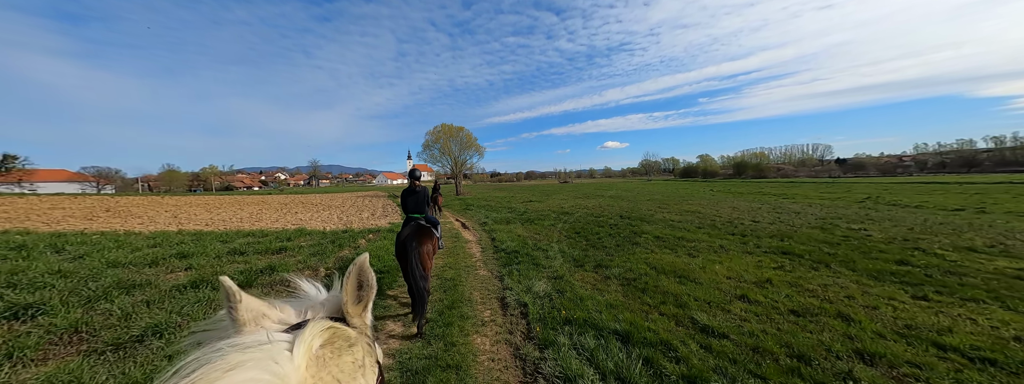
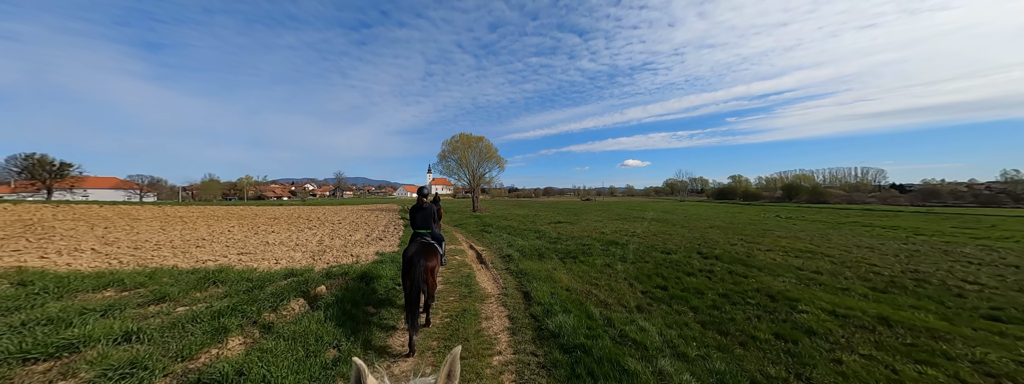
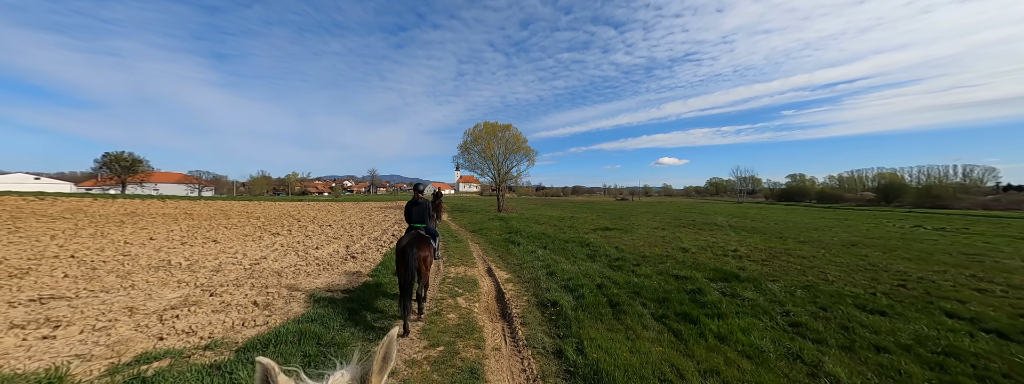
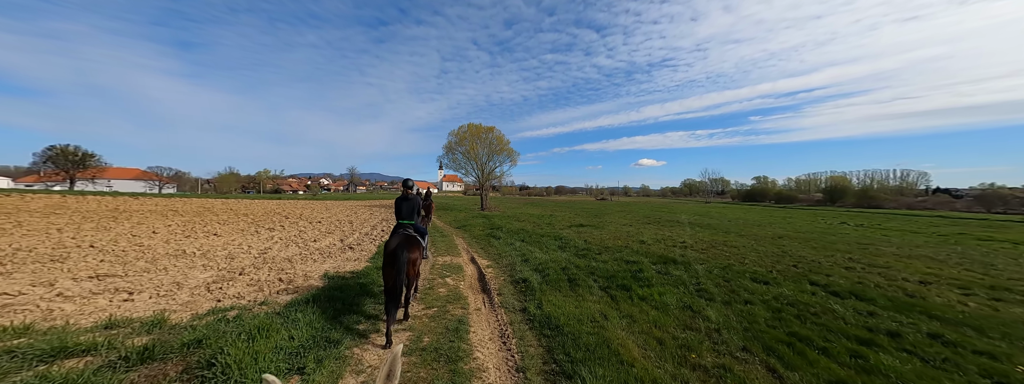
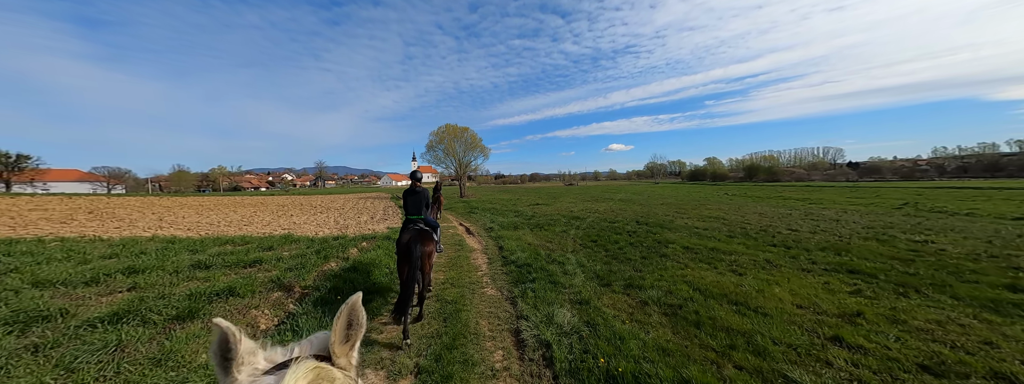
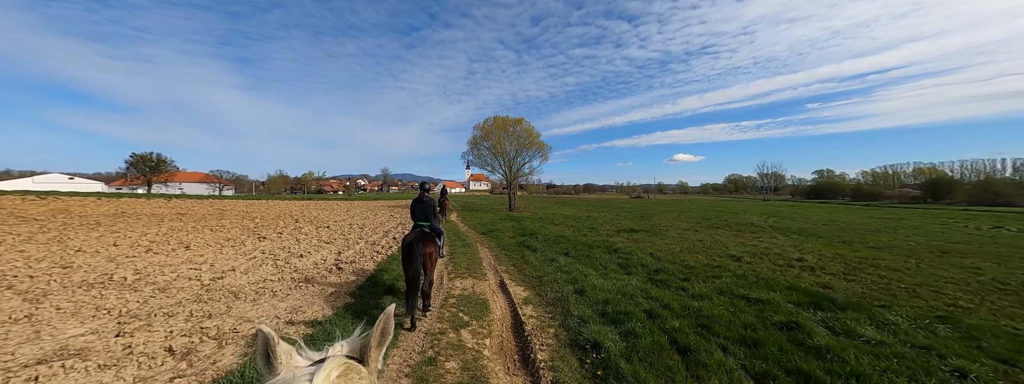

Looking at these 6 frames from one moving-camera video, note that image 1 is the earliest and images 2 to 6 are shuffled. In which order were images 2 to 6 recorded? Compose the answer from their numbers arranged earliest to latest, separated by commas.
5, 2, 4, 3, 6
